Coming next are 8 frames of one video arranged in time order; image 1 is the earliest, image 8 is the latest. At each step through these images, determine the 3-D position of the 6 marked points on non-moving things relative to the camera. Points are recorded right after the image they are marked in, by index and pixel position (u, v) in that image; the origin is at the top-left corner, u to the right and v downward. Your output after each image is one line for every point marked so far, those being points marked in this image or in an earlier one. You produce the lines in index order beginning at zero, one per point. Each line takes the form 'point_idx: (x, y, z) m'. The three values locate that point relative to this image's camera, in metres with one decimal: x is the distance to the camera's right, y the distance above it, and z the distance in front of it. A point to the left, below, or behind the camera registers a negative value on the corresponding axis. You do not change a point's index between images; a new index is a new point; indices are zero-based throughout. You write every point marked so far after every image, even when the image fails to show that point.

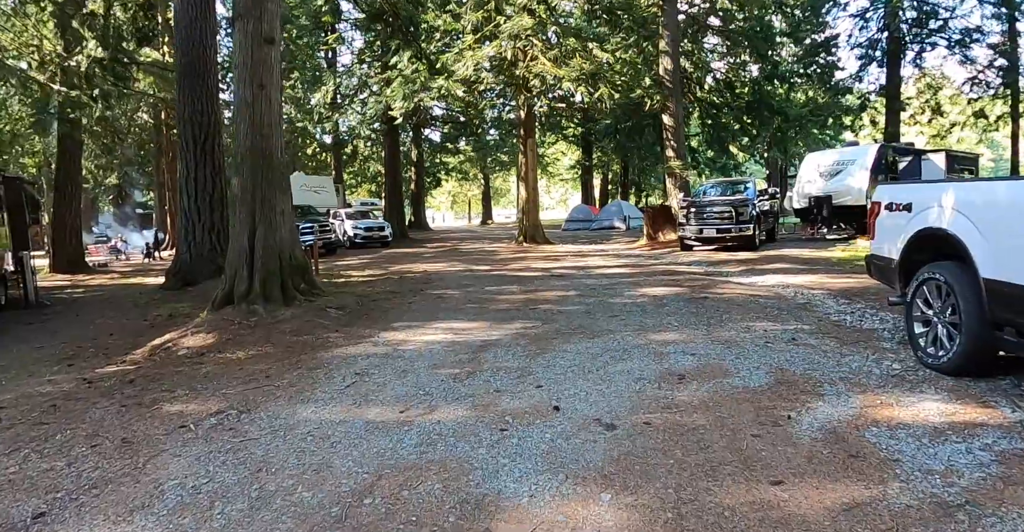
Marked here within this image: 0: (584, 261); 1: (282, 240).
0: (+1.6, +0.1, +17.2) m
1: (-3.0, +0.3, +10.3) m
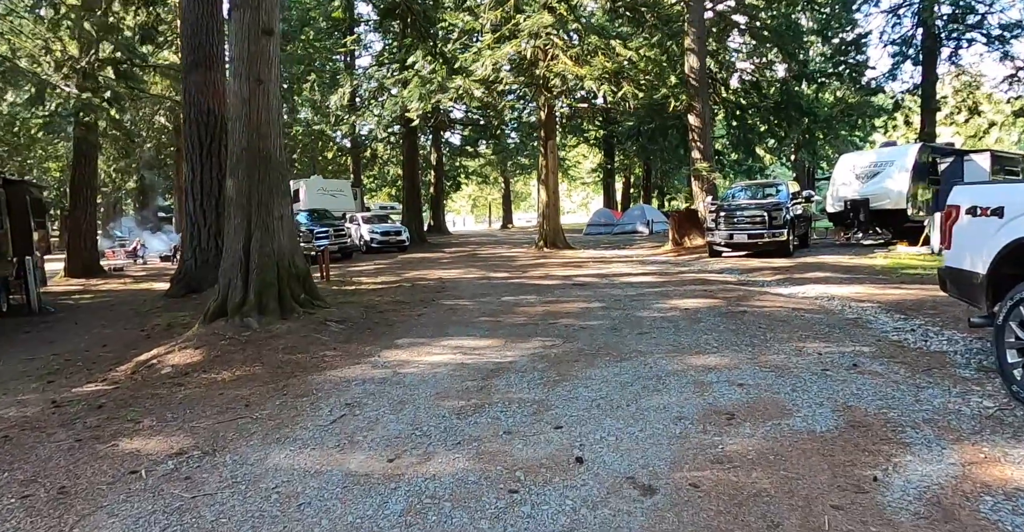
0: (+2.0, 0.0, +16.3) m
1: (-2.8, +0.2, +9.5) m
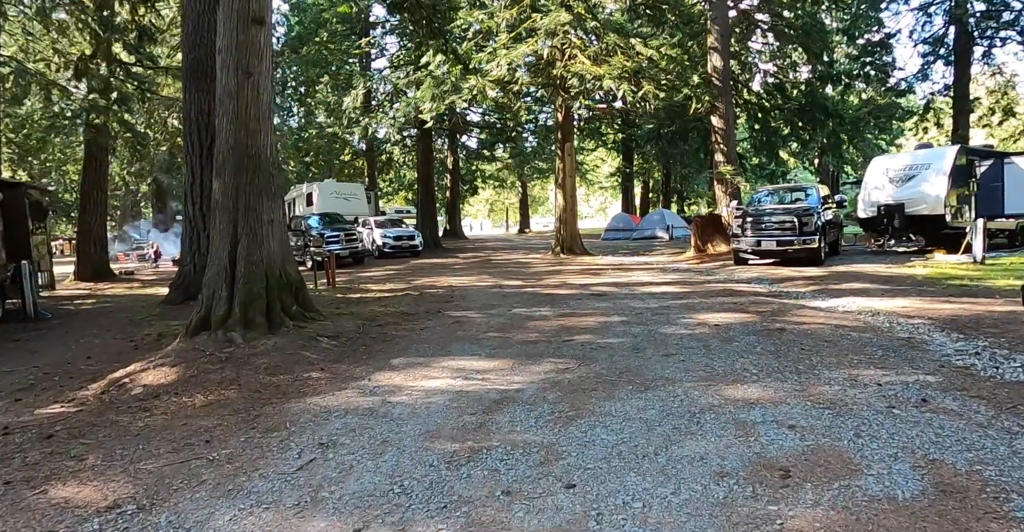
0: (+2.3, -0.2, +15.4) m
1: (-2.7, +0.1, +8.7) m
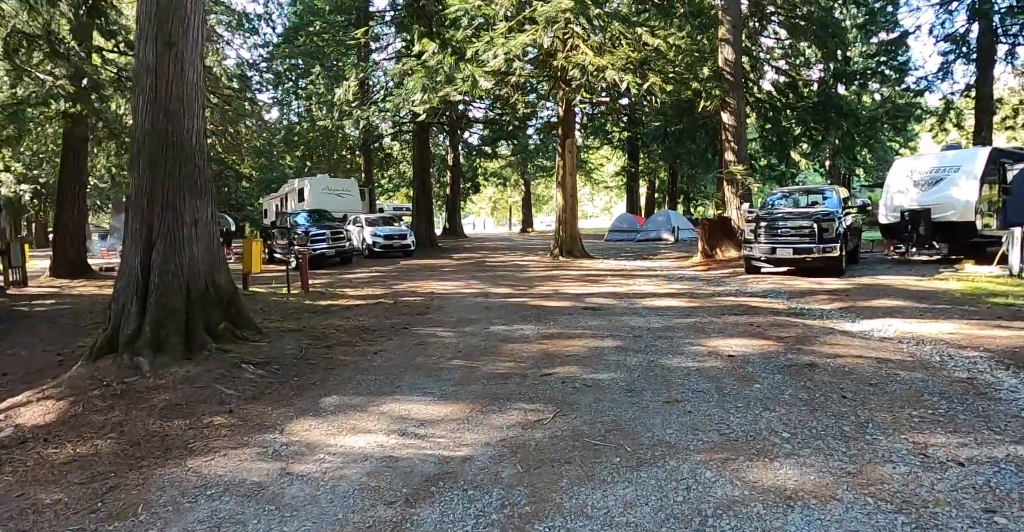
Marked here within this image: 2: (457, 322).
0: (+2.1, -0.3, +13.9) m
1: (-2.9, +0.1, +7.3) m
2: (-0.7, -0.7, +9.5) m
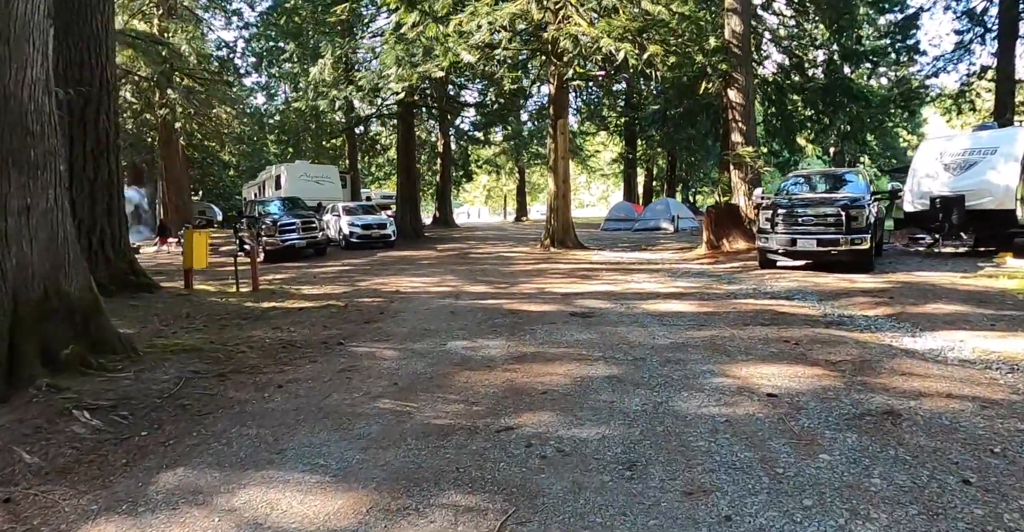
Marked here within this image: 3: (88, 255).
0: (+1.7, -0.2, +12.0) m
1: (-3.3, 0.0, +5.3) m
2: (-1.0, -0.7, +7.5) m
3: (-6.2, +0.2, +11.5) m
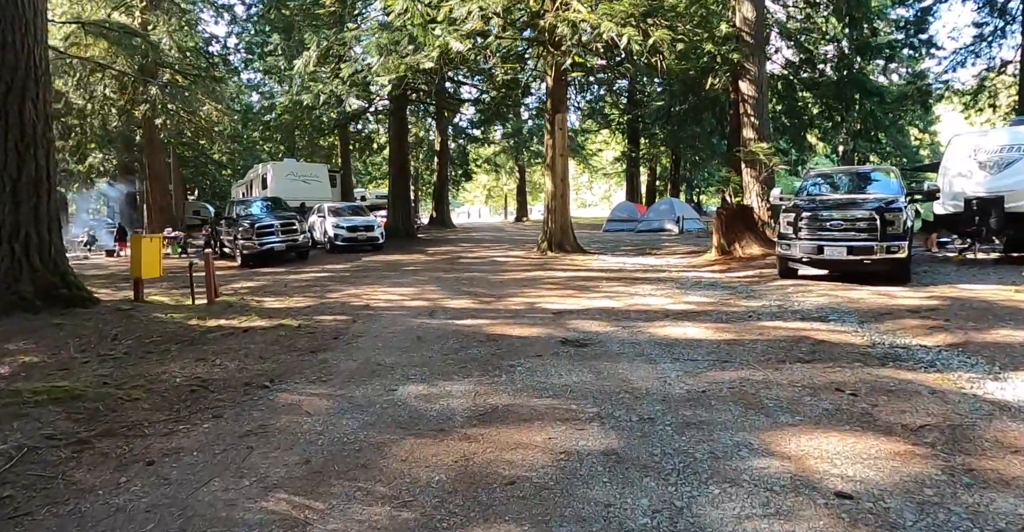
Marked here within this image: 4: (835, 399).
0: (+1.5, -0.4, +10.5) m
1: (-3.5, -0.1, +3.8) m
2: (-1.2, -0.8, +6.0) m
3: (-6.4, 0.0, +10.0) m
4: (+1.9, -0.8, +4.7) m
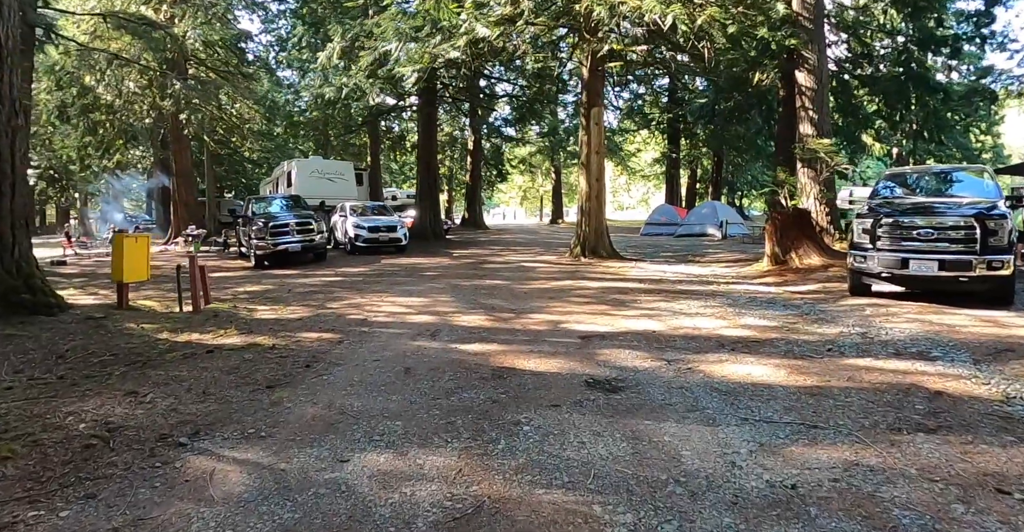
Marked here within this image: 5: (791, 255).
0: (+1.8, -0.5, +8.8) m
1: (-3.5, -0.2, +2.4) m
2: (-1.2, -0.9, +4.5) m
3: (-6.2, 0.0, +8.8) m
4: (+1.9, -0.9, +3.1) m
5: (+5.0, +0.2, +14.0) m
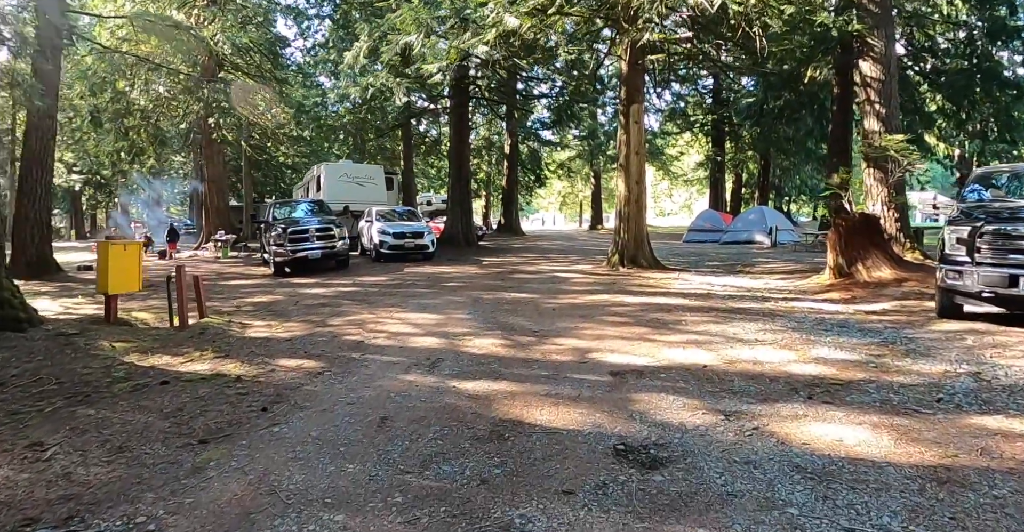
0: (+2.0, -0.7, +7.4) m
1: (-3.7, -0.2, +1.3) m
2: (-1.2, -1.0, +3.2) m
3: (-6.0, -0.1, +7.8) m
4: (+1.8, -1.0, +1.6) m
5: (+5.5, 0.0, +12.4) m
